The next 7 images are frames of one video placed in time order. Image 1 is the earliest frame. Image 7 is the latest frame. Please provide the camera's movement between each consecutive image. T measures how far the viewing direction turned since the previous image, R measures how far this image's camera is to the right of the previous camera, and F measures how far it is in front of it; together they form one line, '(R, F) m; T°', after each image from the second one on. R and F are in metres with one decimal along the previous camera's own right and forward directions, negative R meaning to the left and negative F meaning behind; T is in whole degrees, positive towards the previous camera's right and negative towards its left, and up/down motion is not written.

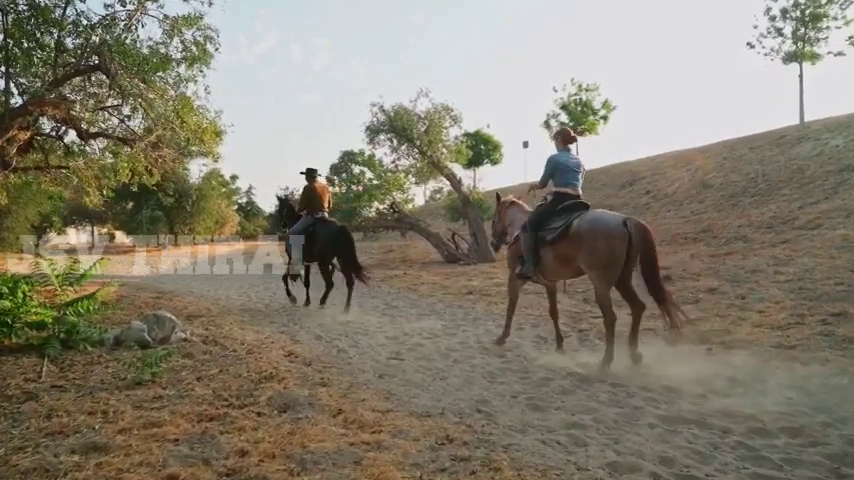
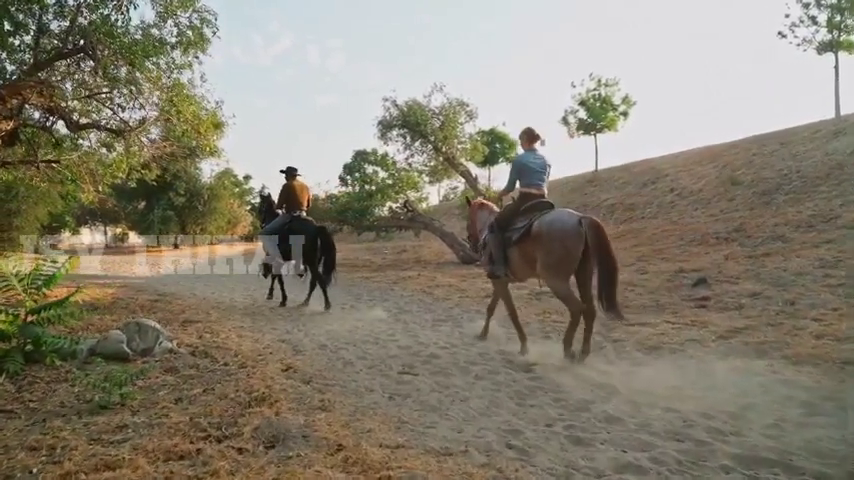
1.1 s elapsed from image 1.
(0.0, +0.8) m; -1°
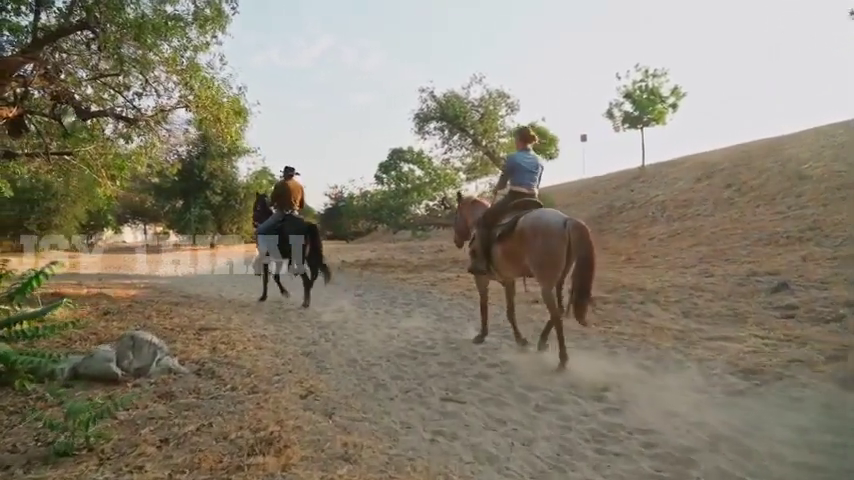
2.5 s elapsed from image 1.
(-0.1, +1.1) m; -3°
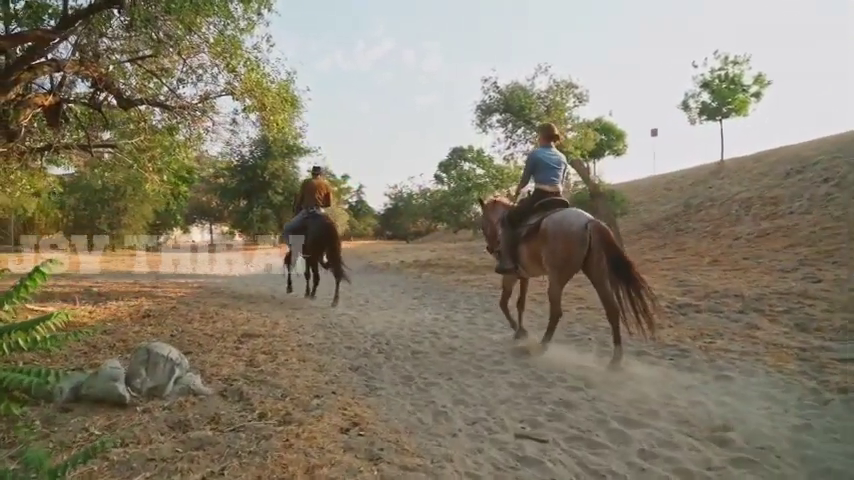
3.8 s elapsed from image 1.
(-0.1, +1.0) m; -6°
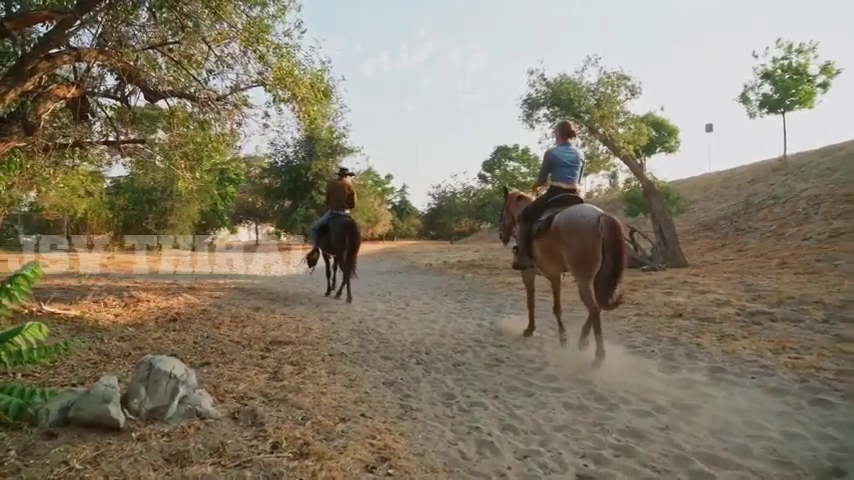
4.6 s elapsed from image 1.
(0.0, +0.7) m; -4°
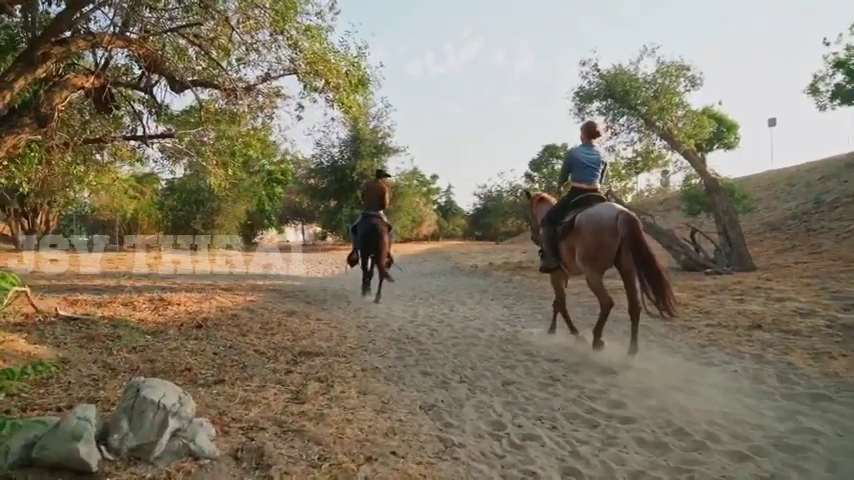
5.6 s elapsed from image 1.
(0.0, +0.8) m; -4°
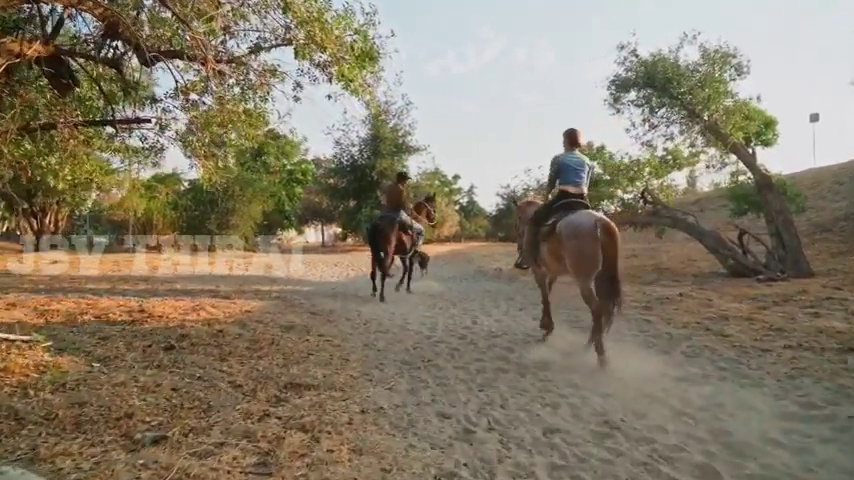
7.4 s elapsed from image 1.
(0.0, +1.3) m; -2°
